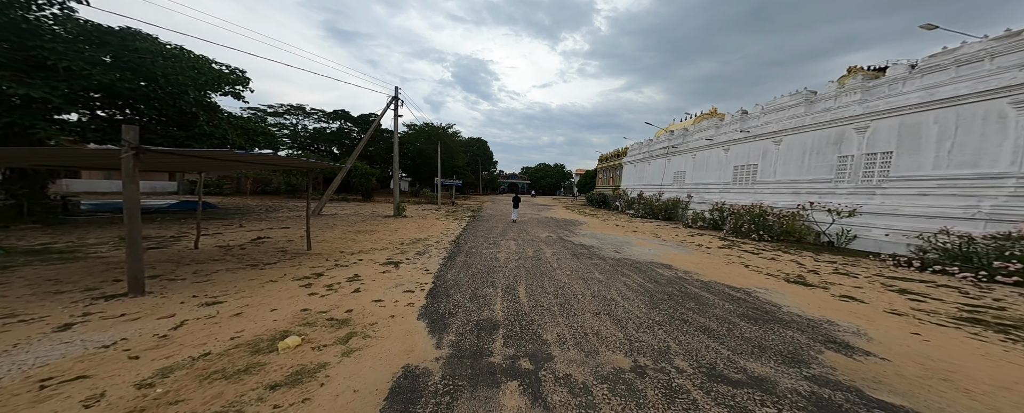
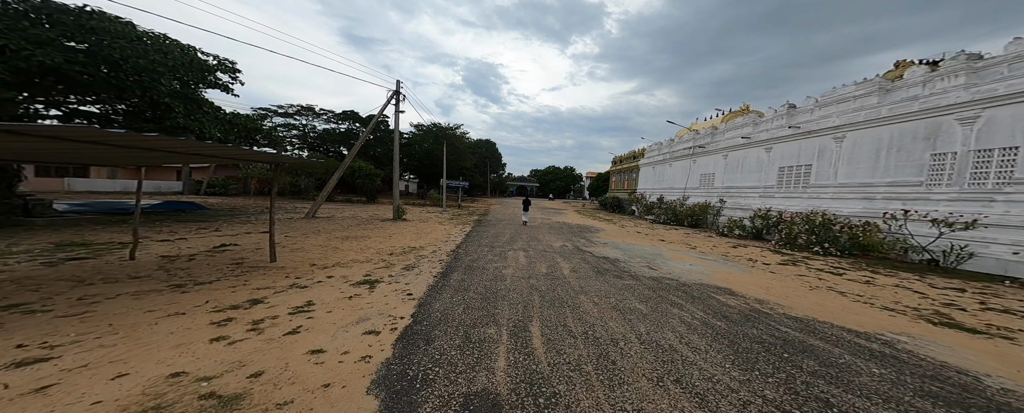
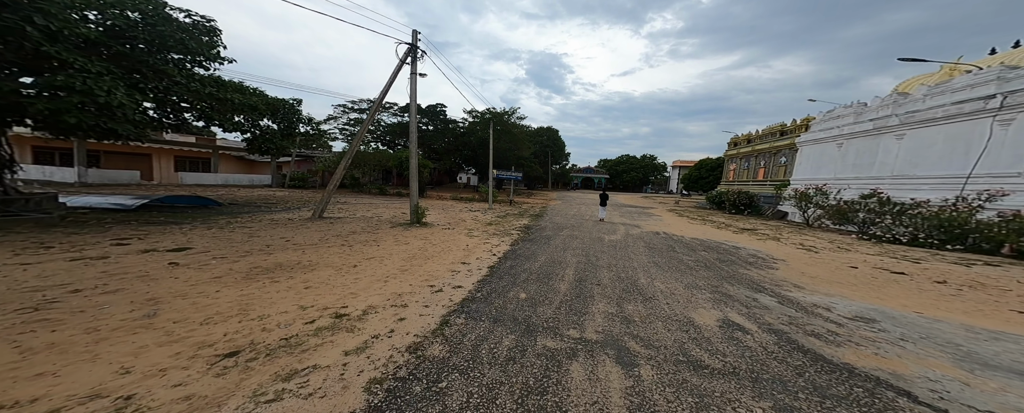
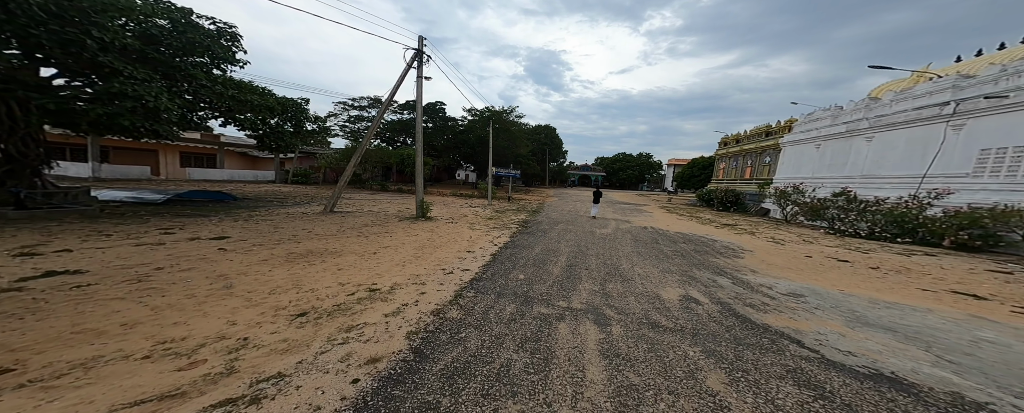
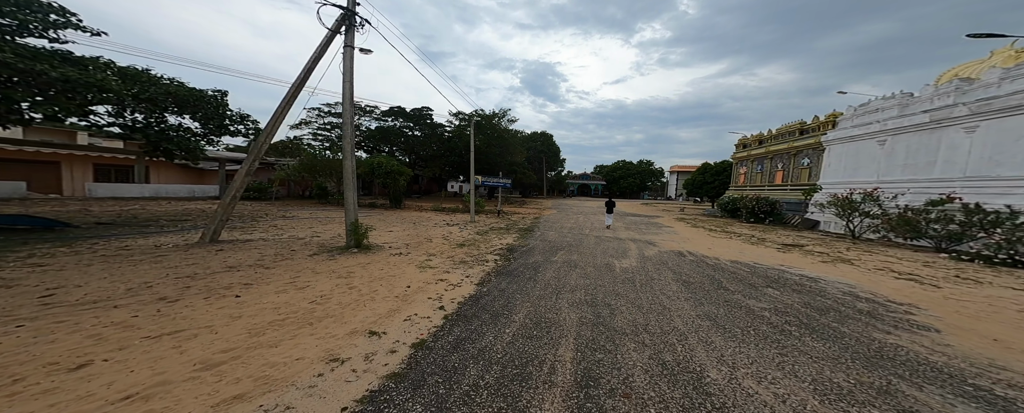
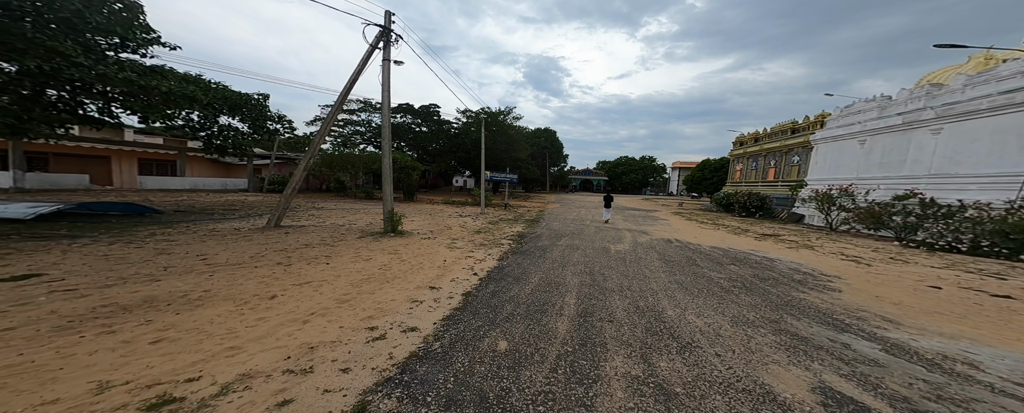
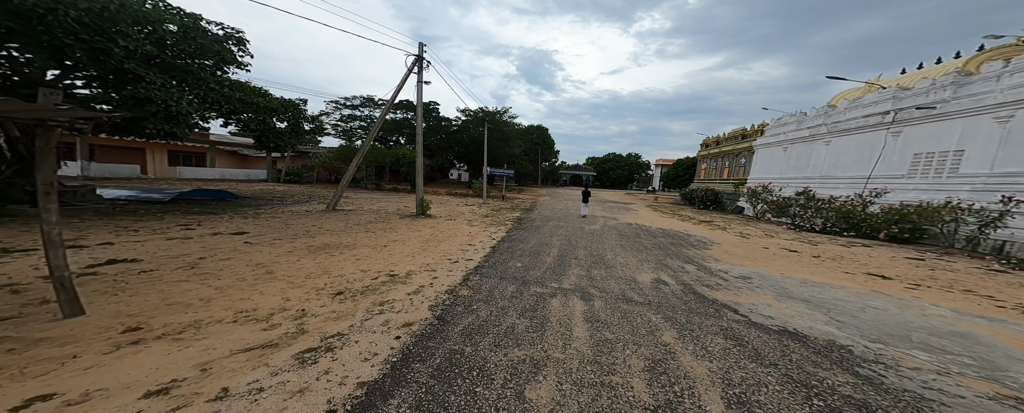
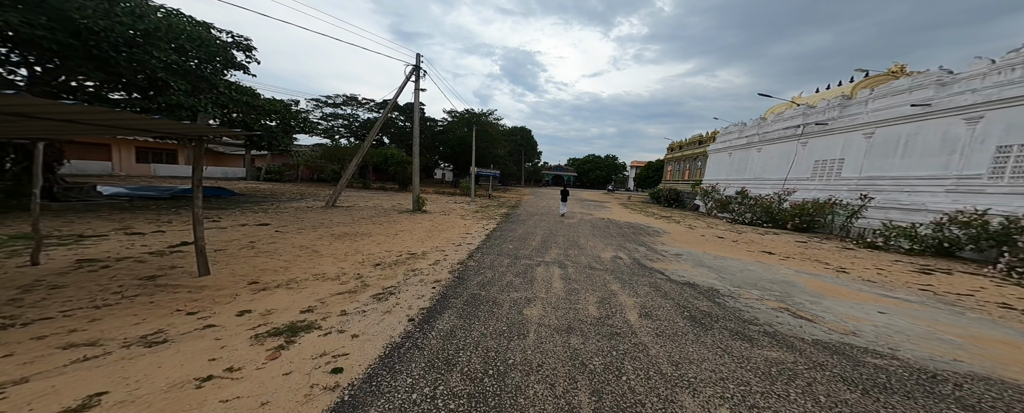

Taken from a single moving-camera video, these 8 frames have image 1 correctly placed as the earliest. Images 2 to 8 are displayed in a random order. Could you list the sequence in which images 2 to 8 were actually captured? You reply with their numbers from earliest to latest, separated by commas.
2, 8, 7, 4, 3, 6, 5
